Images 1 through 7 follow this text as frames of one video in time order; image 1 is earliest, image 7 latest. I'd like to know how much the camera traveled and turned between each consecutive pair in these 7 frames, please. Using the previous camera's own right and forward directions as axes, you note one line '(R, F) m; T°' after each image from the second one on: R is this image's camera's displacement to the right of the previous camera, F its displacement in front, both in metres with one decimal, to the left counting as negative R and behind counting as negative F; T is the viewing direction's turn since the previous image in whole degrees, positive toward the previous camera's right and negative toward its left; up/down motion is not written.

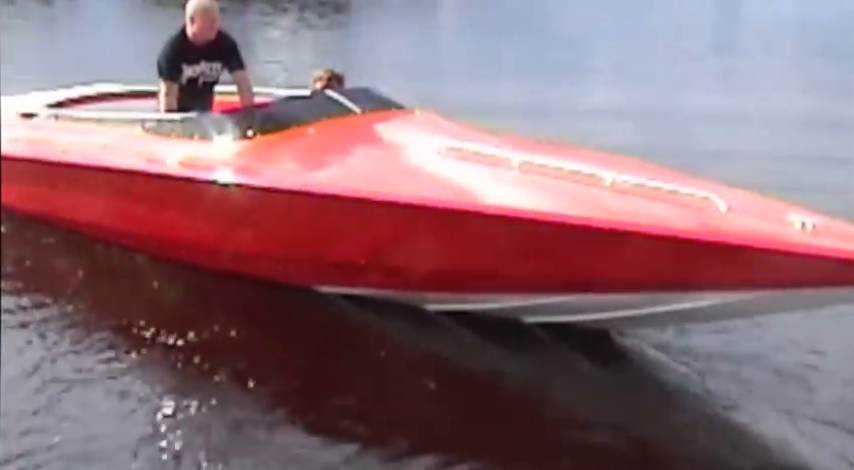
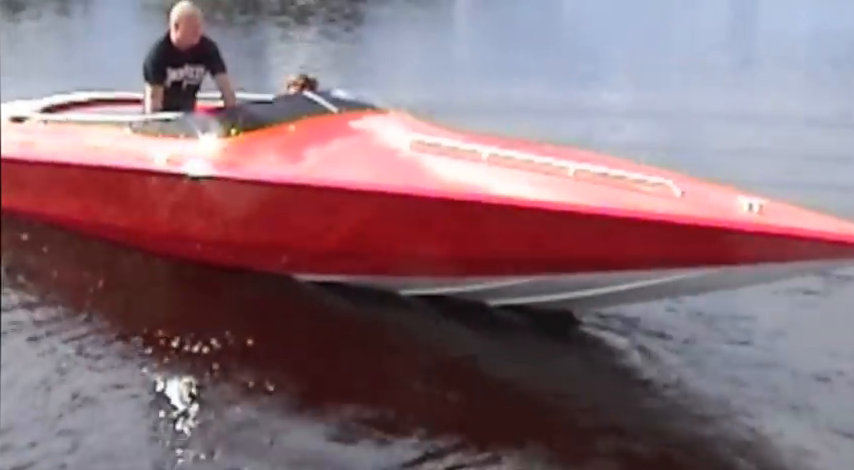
(+0.4, -0.4) m; -2°
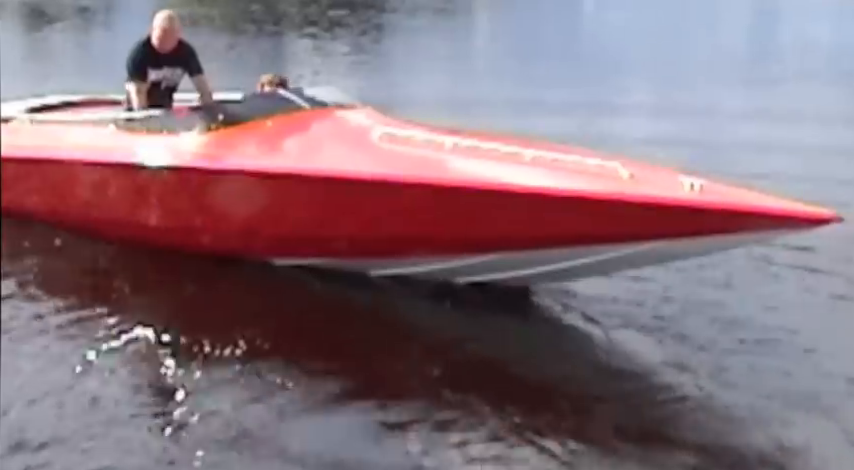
(+0.4, -0.5) m; -2°
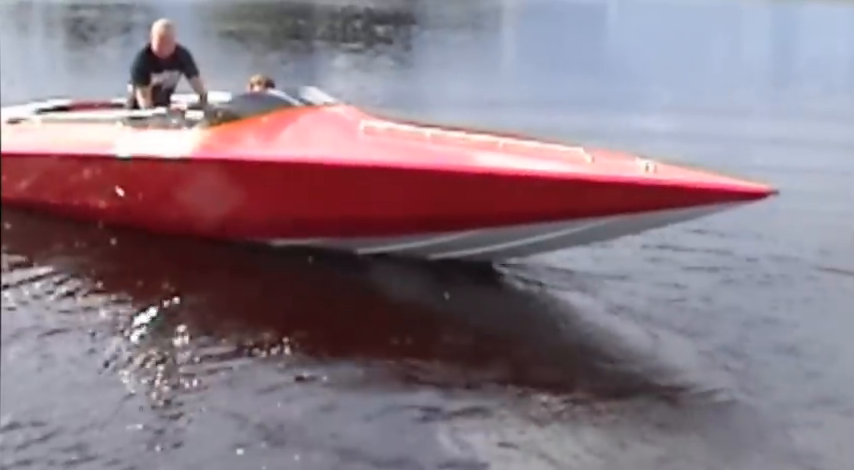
(+0.5, -0.7) m; -3°
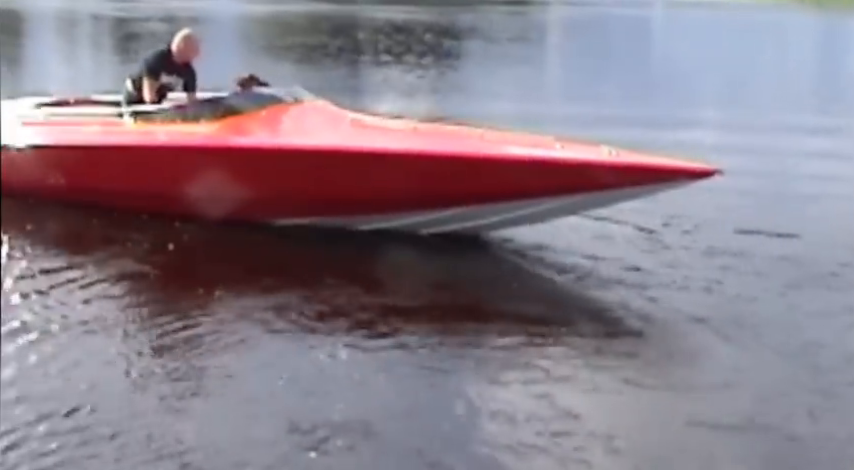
(+0.2, -0.2) m; -2°
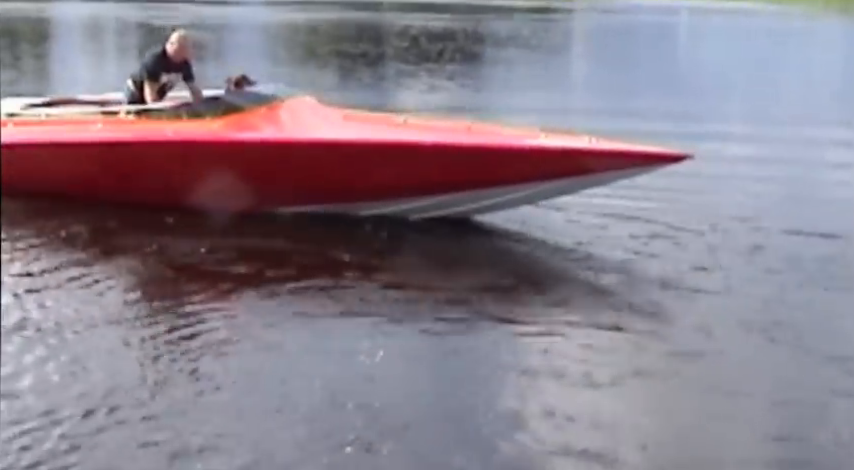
(+0.1, +0.1) m; -1°
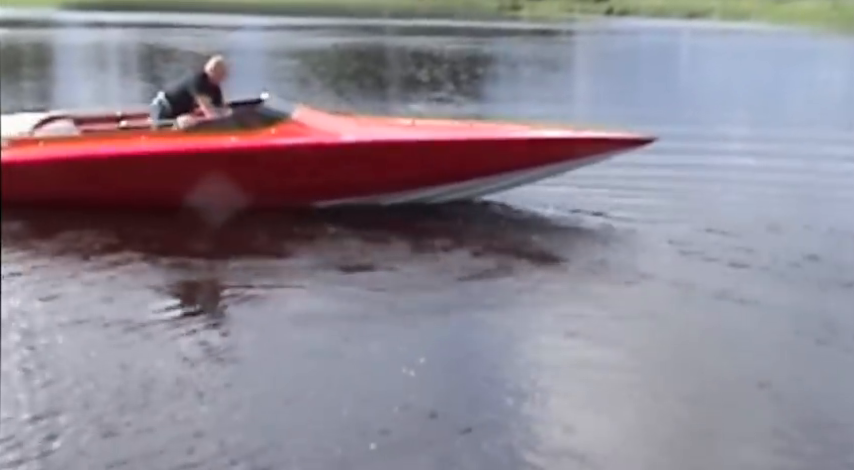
(0.0, -0.1) m; 0°
